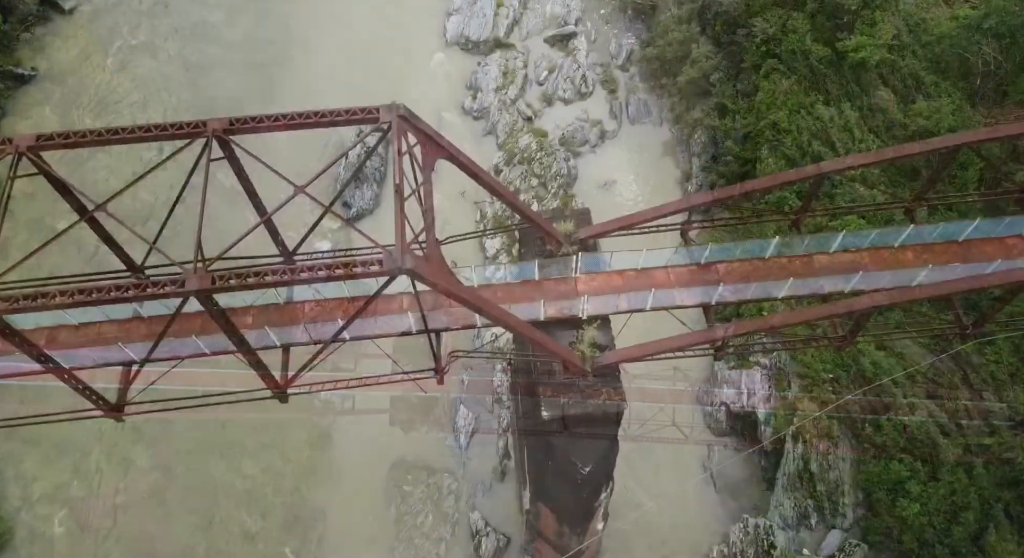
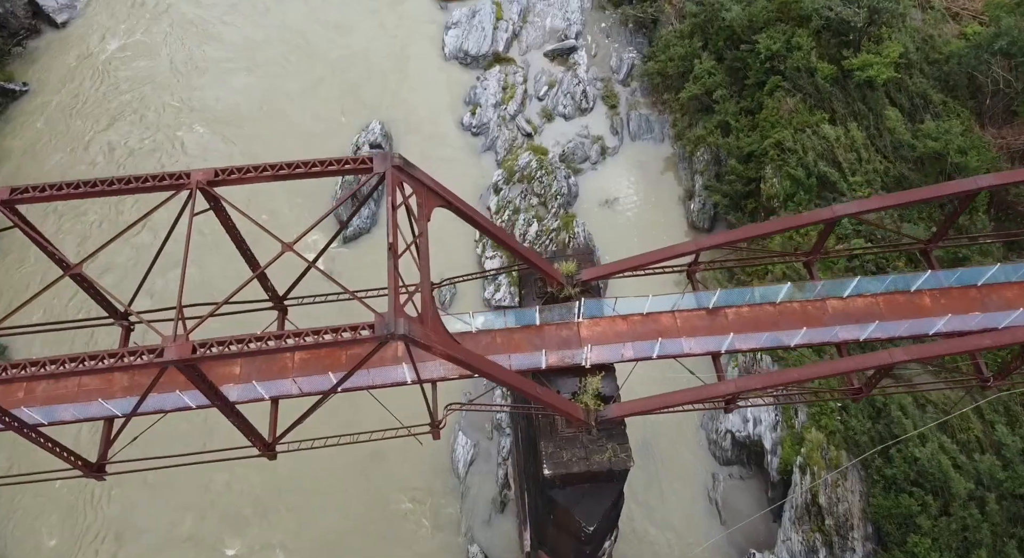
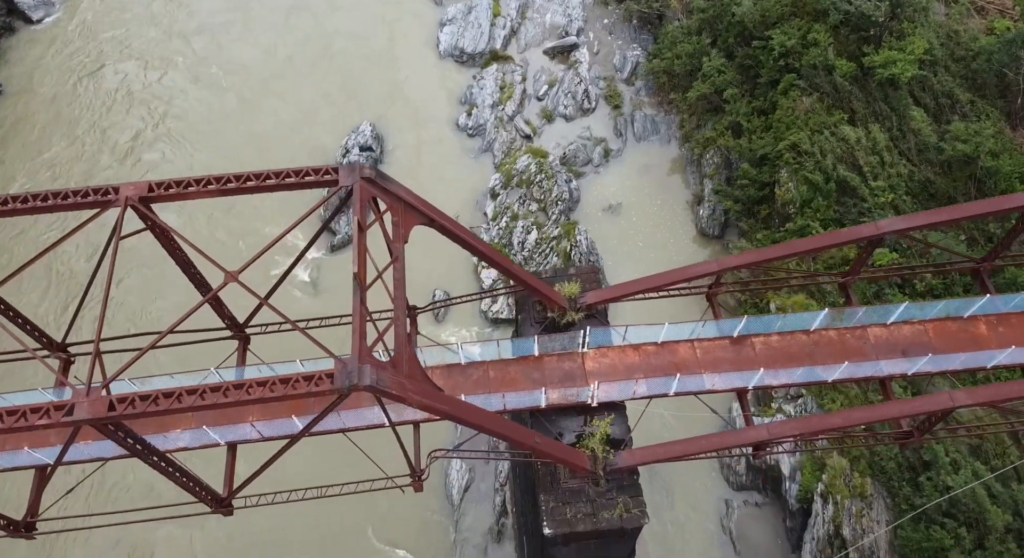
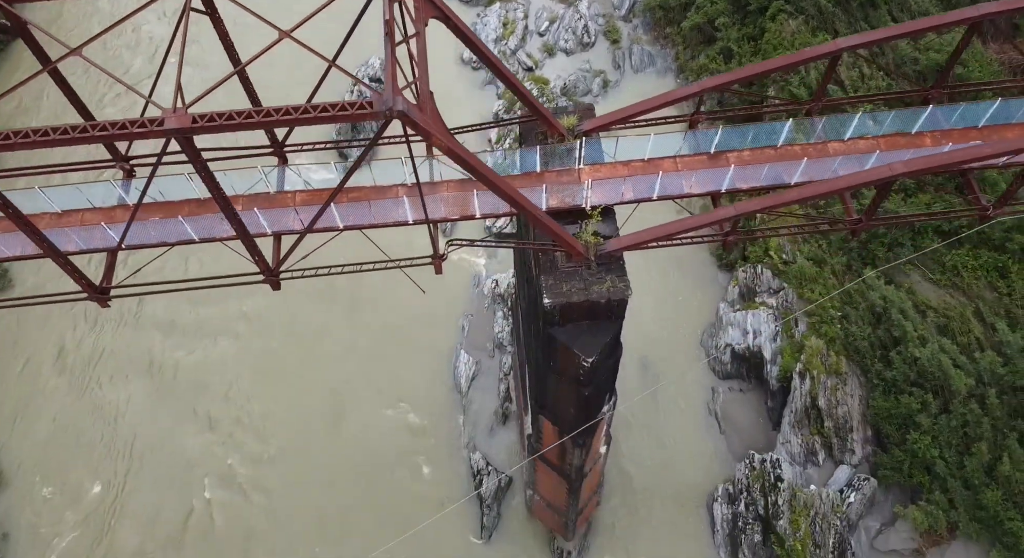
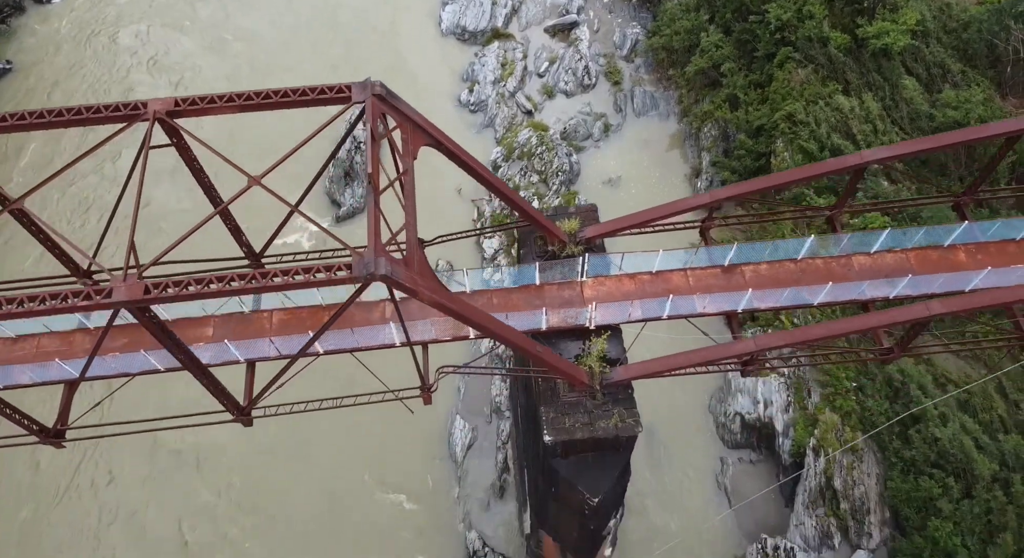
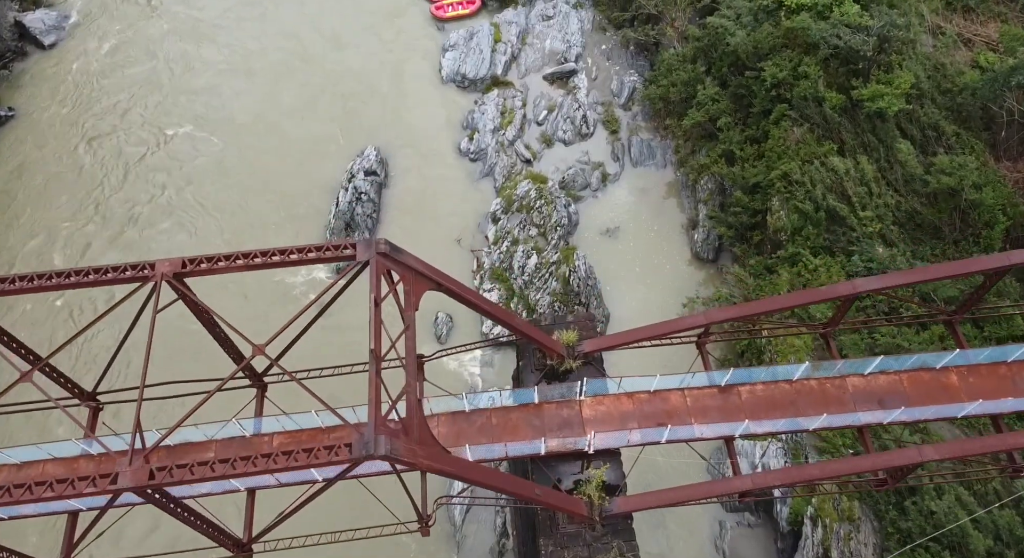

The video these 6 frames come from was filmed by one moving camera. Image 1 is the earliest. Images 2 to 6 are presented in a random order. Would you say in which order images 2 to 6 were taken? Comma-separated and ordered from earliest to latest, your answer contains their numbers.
2, 6, 3, 5, 4
